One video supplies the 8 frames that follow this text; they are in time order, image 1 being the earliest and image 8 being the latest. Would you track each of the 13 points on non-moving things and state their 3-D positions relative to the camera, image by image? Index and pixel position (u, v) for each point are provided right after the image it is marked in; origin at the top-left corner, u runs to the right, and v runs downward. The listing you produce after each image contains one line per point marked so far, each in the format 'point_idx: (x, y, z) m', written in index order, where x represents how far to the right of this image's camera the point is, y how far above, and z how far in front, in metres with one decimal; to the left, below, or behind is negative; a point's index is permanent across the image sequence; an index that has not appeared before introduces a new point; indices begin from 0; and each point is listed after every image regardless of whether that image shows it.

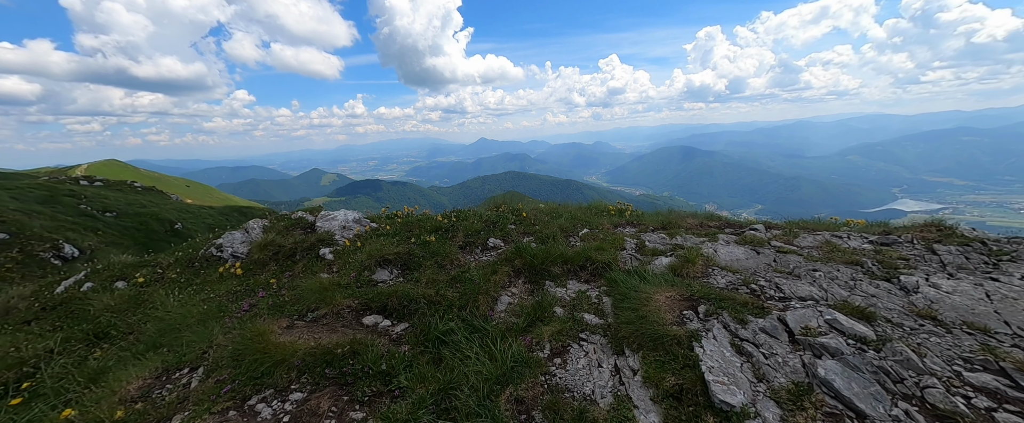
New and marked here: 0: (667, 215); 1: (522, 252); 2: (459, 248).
0: (+4.9, -0.2, +10.2) m
1: (+0.2, -0.9, +7.7) m
2: (-1.3, -0.9, +8.2) m
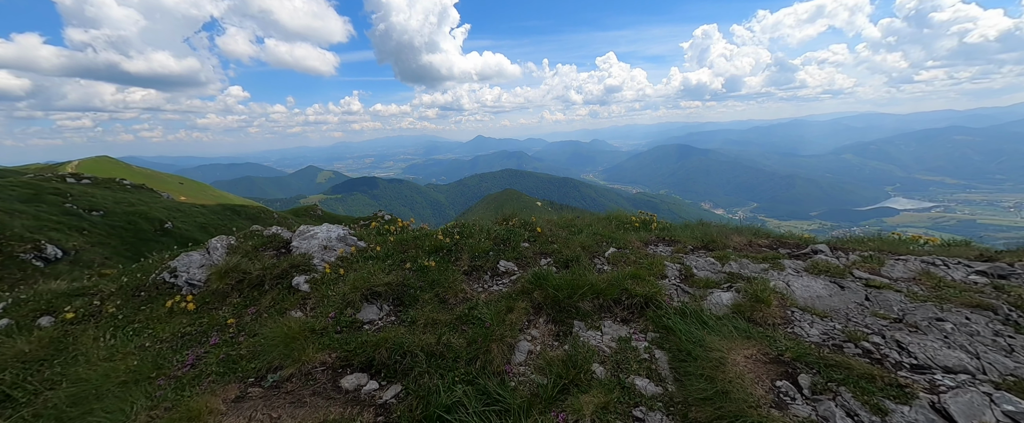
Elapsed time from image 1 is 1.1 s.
0: (+5.2, -0.6, +8.8) m
1: (+0.6, -1.3, +6.3) m
2: (-1.0, -1.3, +6.8) m
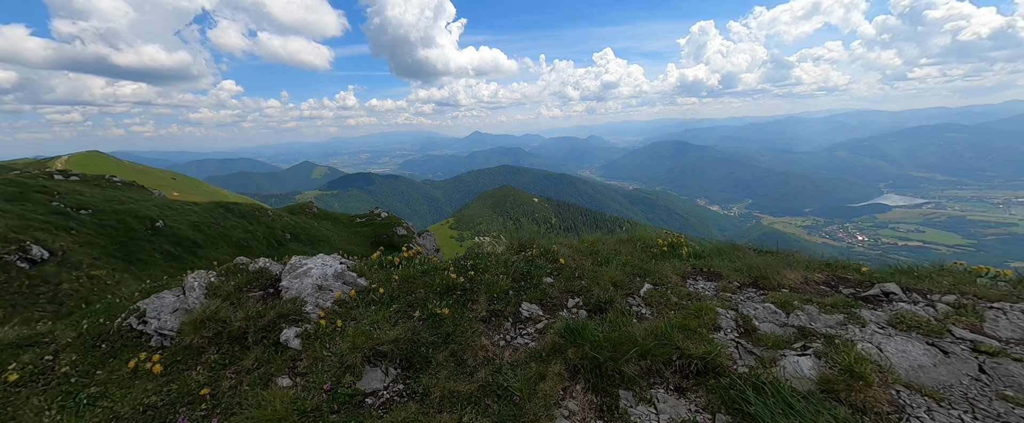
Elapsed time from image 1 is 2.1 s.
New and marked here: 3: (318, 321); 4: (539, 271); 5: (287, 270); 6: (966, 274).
0: (+5.7, -1.2, +7.9) m
1: (+1.0, -2.0, +5.3) m
2: (-0.5, -1.9, +5.8) m
3: (-3.2, -1.8, +5.5) m
4: (+0.6, -1.3, +7.0) m
5: (-4.5, -1.2, +6.7) m
6: (+10.3, -1.5, +7.6) m
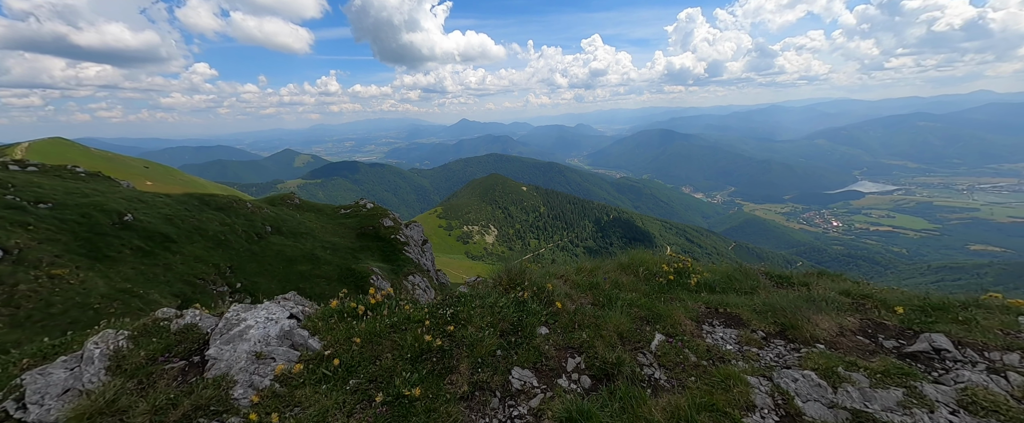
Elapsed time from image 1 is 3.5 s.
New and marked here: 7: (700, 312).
0: (+5.4, -1.8, +6.9) m
1: (+0.9, -2.7, +4.3) m
2: (-0.7, -2.6, +4.6) m
3: (-3.4, -2.5, +4.3) m
4: (+0.4, -2.0, +5.9) m
5: (-4.7, -1.9, +5.4) m
6: (+10.1, -2.1, +6.9) m
7: (+3.8, -2.0, +6.6) m
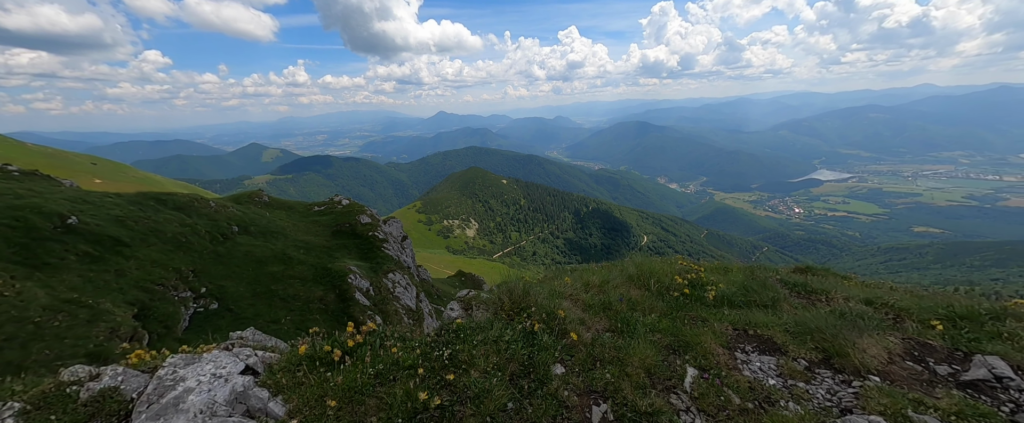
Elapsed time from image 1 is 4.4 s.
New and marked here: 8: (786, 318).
0: (+5.5, -2.0, +6.3) m
1: (+1.2, -3.0, +3.4) m
2: (-0.5, -2.9, +3.7) m
3: (-3.1, -2.9, +3.1) m
4: (+0.5, -2.2, +5.0) m
5: (-4.5, -2.3, +4.1) m
6: (+10.1, -2.2, +6.5) m
7: (+3.9, -2.2, +5.9) m
8: (+5.3, -2.0, +6.5) m
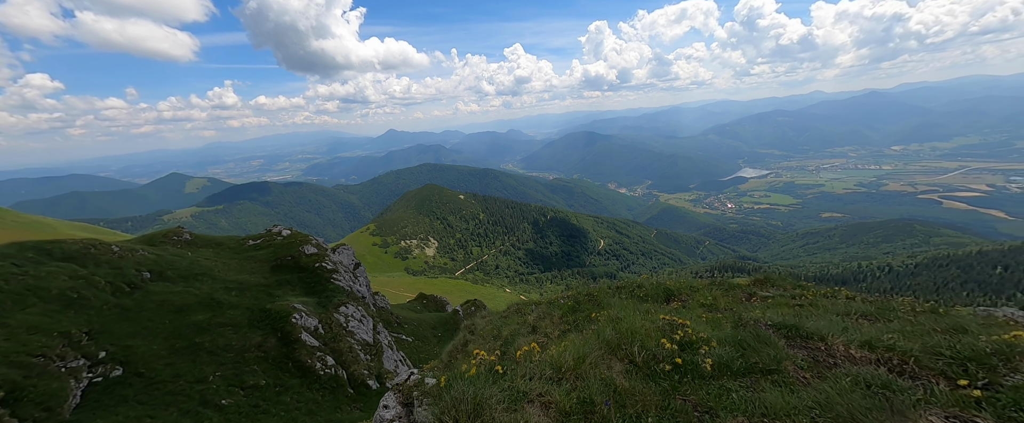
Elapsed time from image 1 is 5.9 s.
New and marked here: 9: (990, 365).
0: (+4.7, -2.7, +5.1) m
1: (+0.9, -3.9, +1.6) m
2: (-0.8, -4.0, +1.7) m
3: (-3.3, -4.1, +0.8) m
4: (0.0, -3.3, +3.2) m
5: (-4.9, -3.6, +1.7) m
6: (+9.3, -2.7, +5.9) m
7: (+3.2, -3.0, +4.5) m
8: (+4.5, -2.8, +5.2) m
9: (+8.6, -2.7, +5.8) m
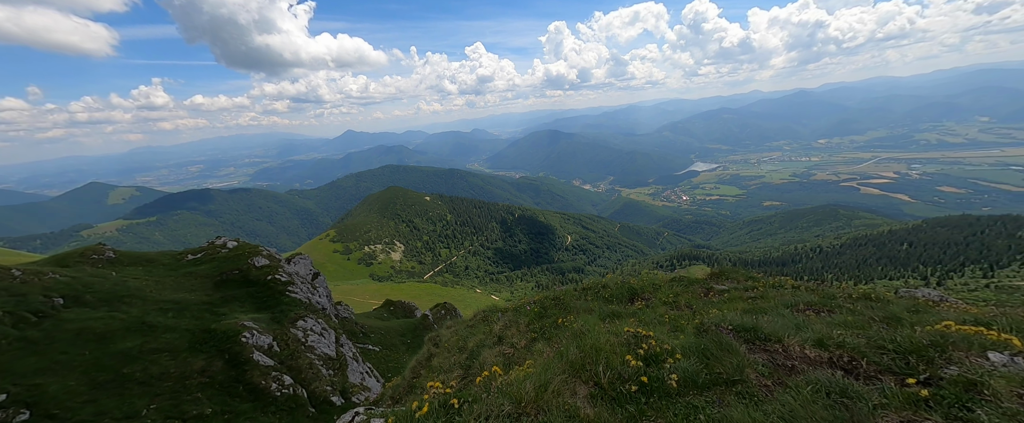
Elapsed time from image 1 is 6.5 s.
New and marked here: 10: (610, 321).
0: (+4.1, -2.9, +5.0) m
1: (+0.6, -4.2, +1.1) m
2: (-1.0, -4.3, +1.1) m
3: (-3.4, -4.5, -0.1) m
4: (-0.4, -3.6, +2.6) m
5: (-5.1, -4.1, +0.6) m
6: (+8.6, -2.7, +6.2) m
7: (+2.6, -3.2, +4.2) m
8: (+3.8, -3.0, +5.0) m
9: (+7.9, -2.7, +6.1) m
10: (+4.0, -4.4, +13.3) m
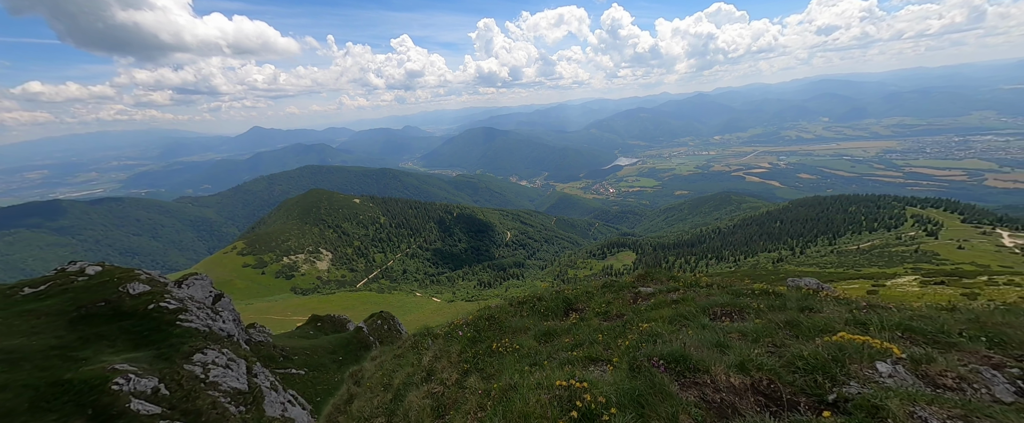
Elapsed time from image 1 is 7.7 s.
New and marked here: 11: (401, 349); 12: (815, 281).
0: (+2.9, -3.6, +4.6) m
1: (+0.3, -5.0, +0.2) m
2: (-1.3, -5.2, -0.2) m
3: (-3.4, -5.5, -1.7) m
4: (-1.0, -4.4, +1.4) m
5: (-5.2, -5.2, -1.4) m
6: (+7.1, -3.1, +6.7) m
7: (+1.6, -4.0, +3.6) m
8: (+2.7, -3.7, +4.6) m
9: (+6.4, -3.2, +6.4) m
10: (+1.3, -5.1, +12.8) m
11: (-6.3, -7.7, +18.9) m
12: (+18.1, -4.2, +20.0) m
